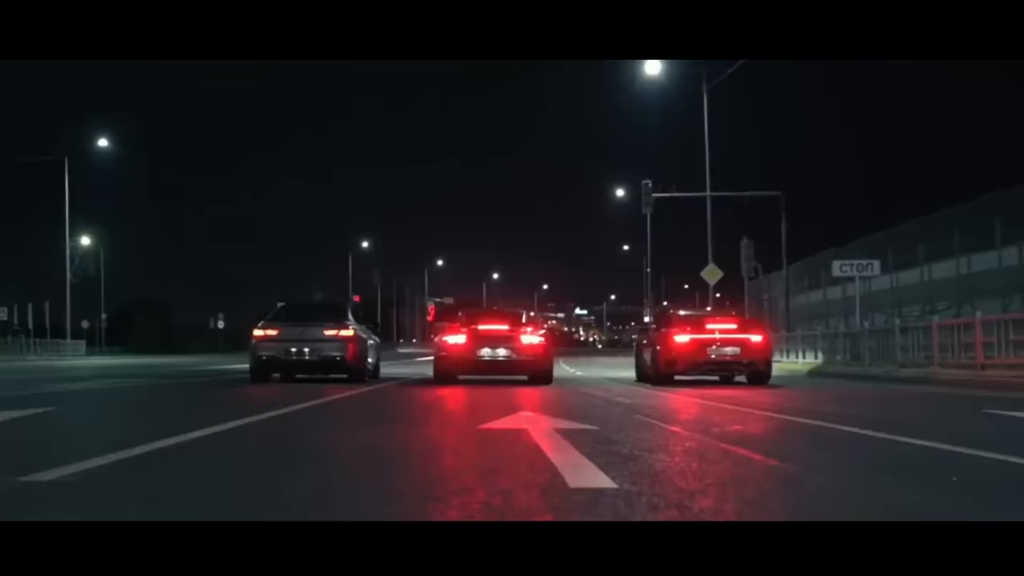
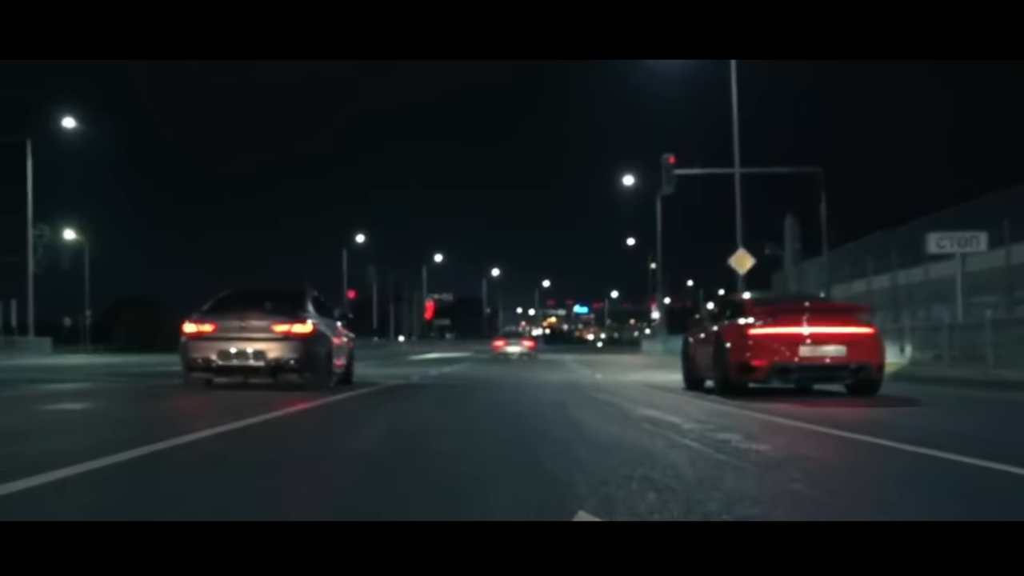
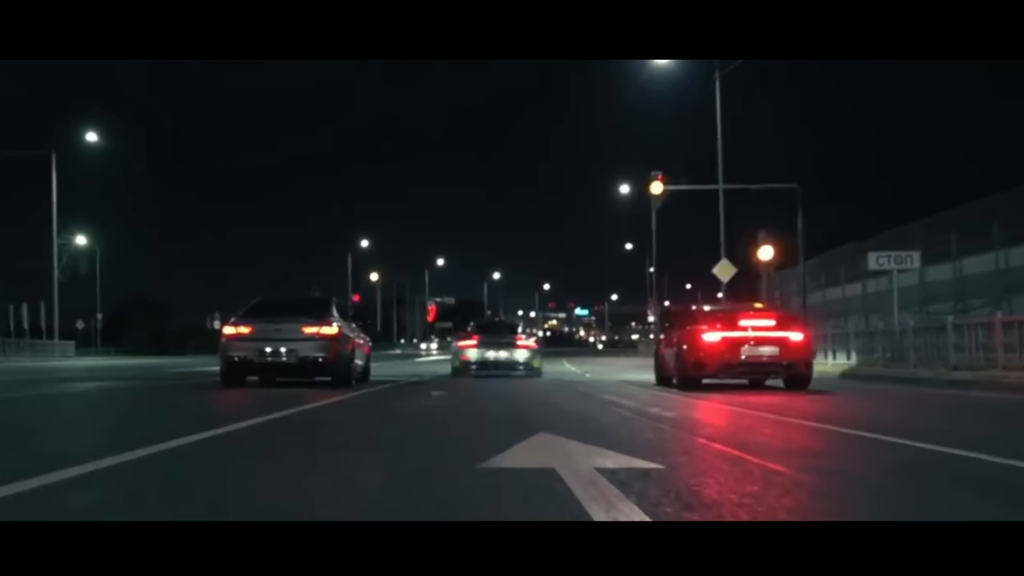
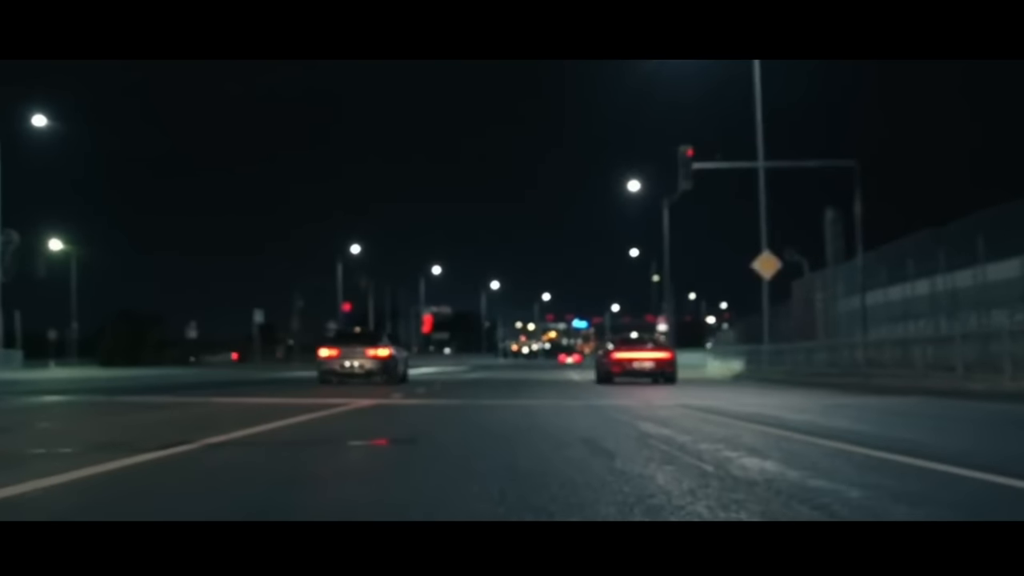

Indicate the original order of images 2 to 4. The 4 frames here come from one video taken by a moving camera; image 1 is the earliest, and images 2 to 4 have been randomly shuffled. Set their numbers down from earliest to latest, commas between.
3, 2, 4
